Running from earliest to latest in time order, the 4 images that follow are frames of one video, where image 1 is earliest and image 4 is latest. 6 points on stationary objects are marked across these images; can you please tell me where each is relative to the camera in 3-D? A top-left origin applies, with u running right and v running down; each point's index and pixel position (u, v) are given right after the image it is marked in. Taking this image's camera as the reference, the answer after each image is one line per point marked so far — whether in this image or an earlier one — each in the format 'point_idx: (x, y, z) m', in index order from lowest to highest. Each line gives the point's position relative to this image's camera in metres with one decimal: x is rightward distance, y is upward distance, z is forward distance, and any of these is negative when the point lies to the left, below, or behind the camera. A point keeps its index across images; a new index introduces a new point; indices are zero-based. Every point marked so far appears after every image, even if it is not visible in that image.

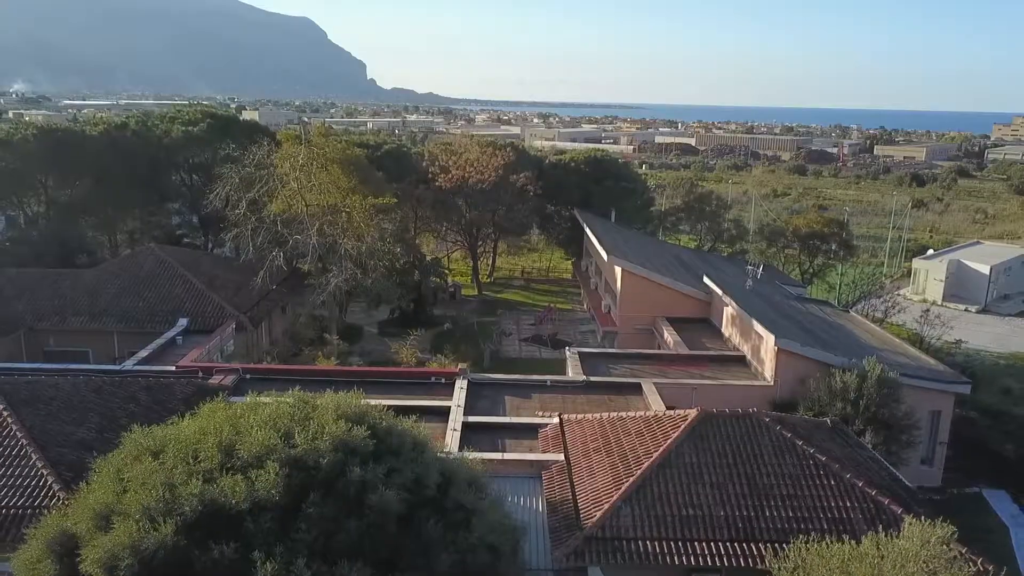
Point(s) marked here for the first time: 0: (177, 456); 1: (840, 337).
0: (-1.4, -0.7, +3.3) m
1: (+2.8, -0.4, +6.6) m
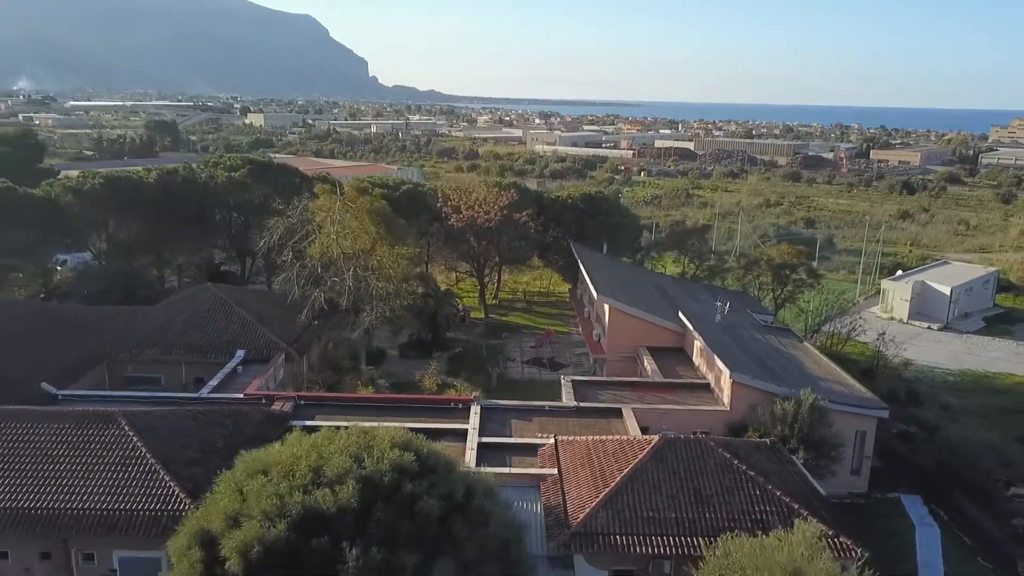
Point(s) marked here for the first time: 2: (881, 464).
0: (-1.4, -1.1, +4.7) m
1: (+2.8, -0.8, +8.0) m
2: (+3.8, -1.8, +8.2) m
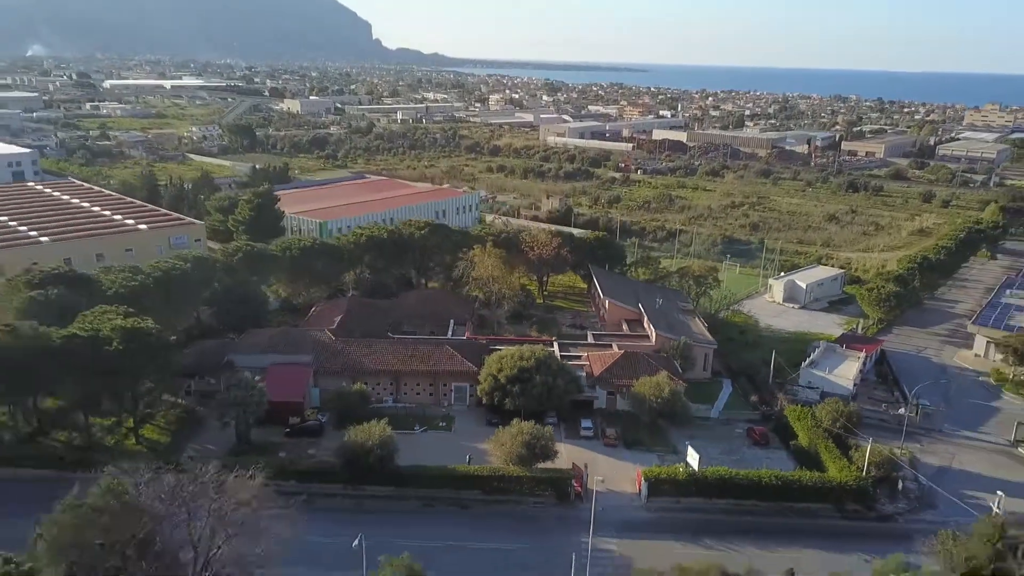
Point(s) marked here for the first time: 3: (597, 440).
0: (0.0, -1.4, +15.9) m
1: (+4.2, -1.0, +19.2) m
2: (+5.2, -1.9, +19.4) m
3: (+1.6, -2.9, +15.1) m
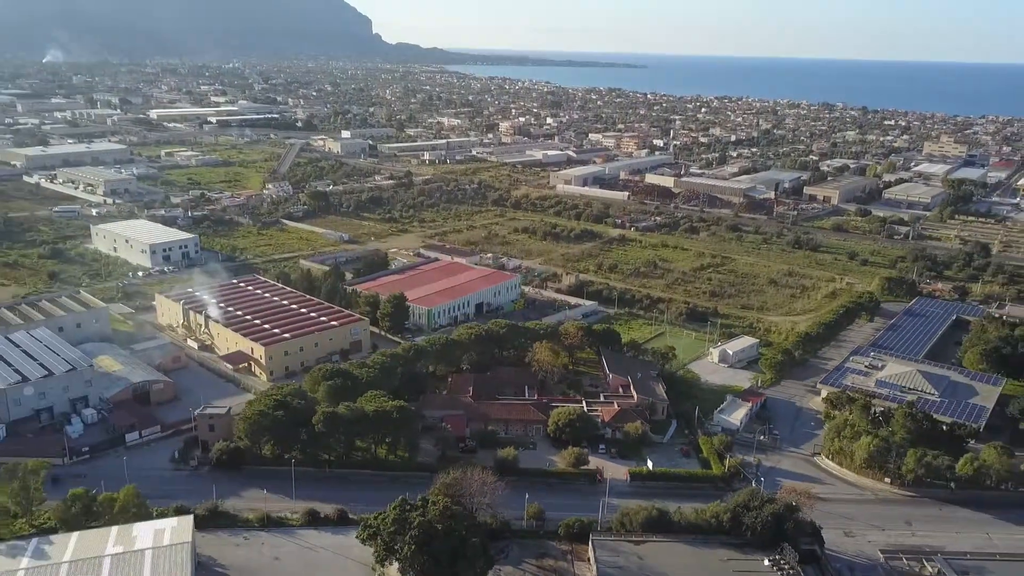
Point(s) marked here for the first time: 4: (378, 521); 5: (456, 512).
0: (+2.1, -5.1, +32.4) m
1: (+6.3, -4.7, +35.7) m
2: (+7.3, -5.6, +35.9) m
3: (+3.8, -6.6, +31.6) m
4: (-2.9, -4.7, +15.7) m
5: (-1.2, -4.4, +15.3) m
